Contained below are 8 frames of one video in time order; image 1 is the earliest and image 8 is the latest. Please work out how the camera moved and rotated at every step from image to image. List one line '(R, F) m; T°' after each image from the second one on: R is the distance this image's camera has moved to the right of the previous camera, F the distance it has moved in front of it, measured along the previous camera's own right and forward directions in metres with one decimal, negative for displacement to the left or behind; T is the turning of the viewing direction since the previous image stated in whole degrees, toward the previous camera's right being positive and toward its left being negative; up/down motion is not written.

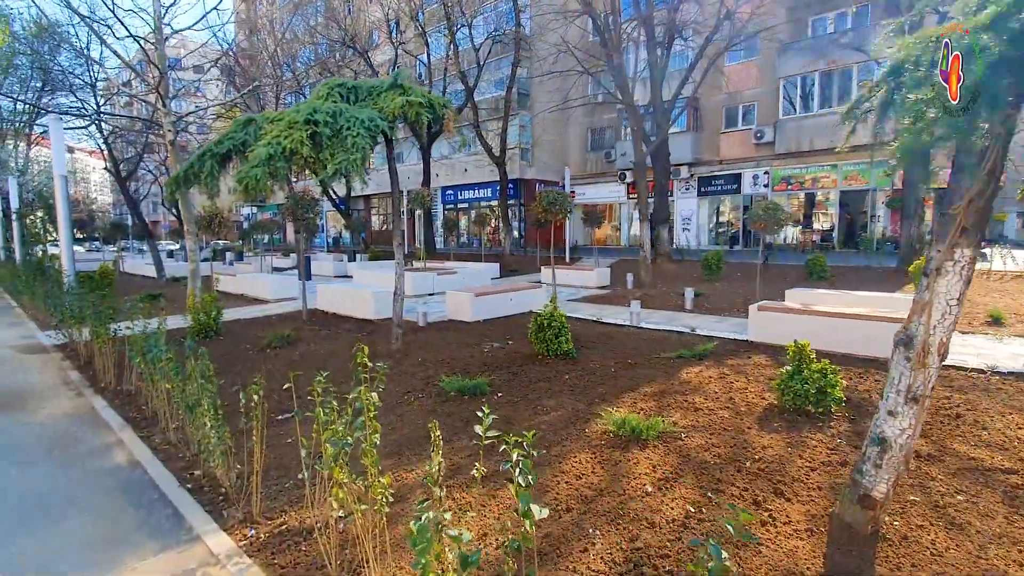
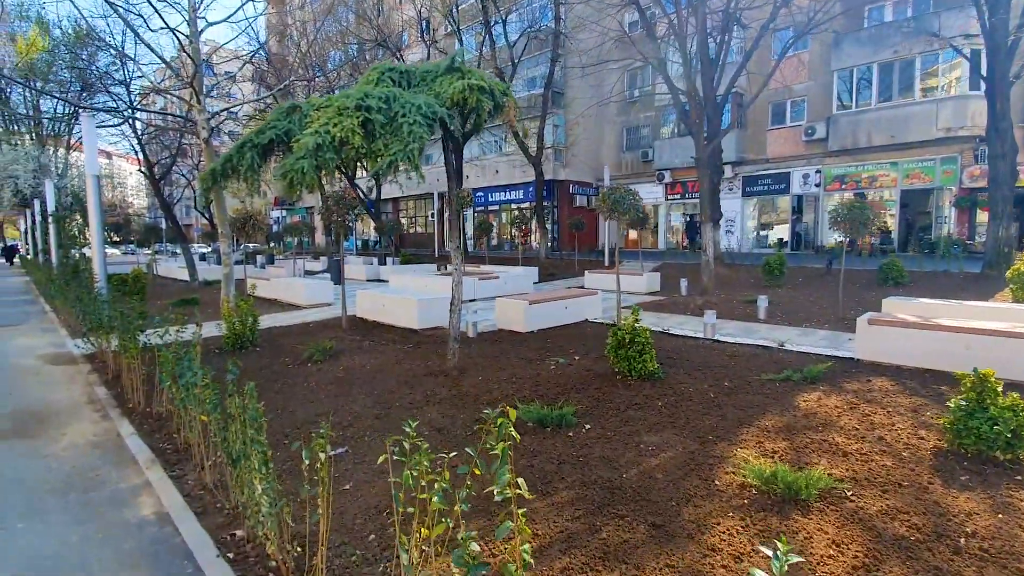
(-0.6, +0.8) m; -2°
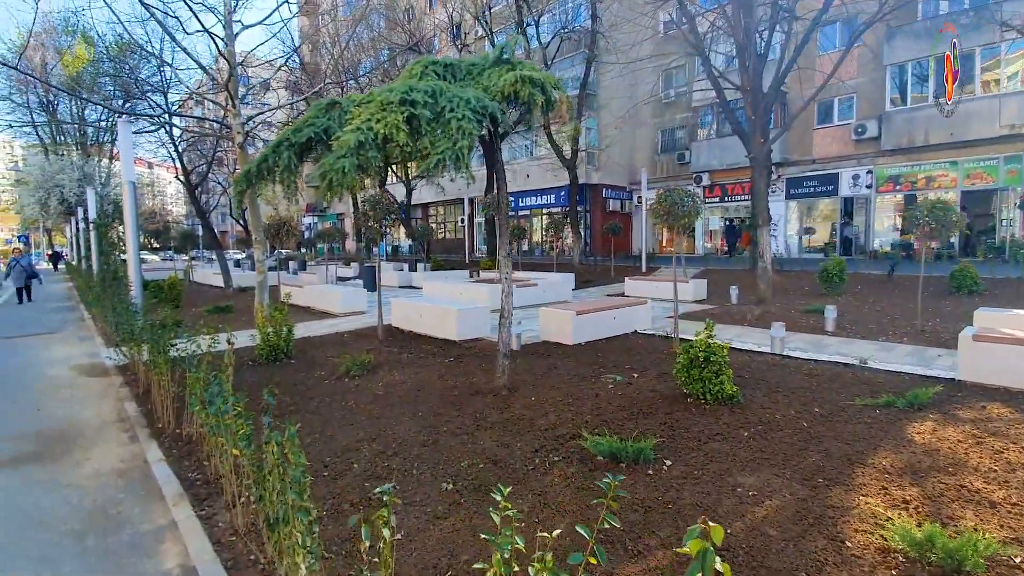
(-0.3, +0.5) m; -3°
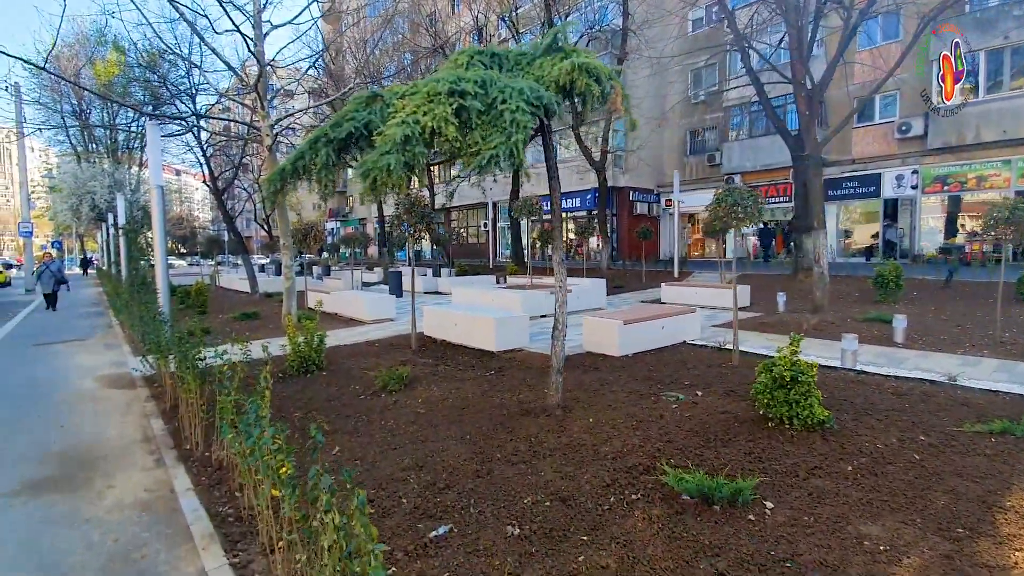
(-0.4, +0.5) m; -2°
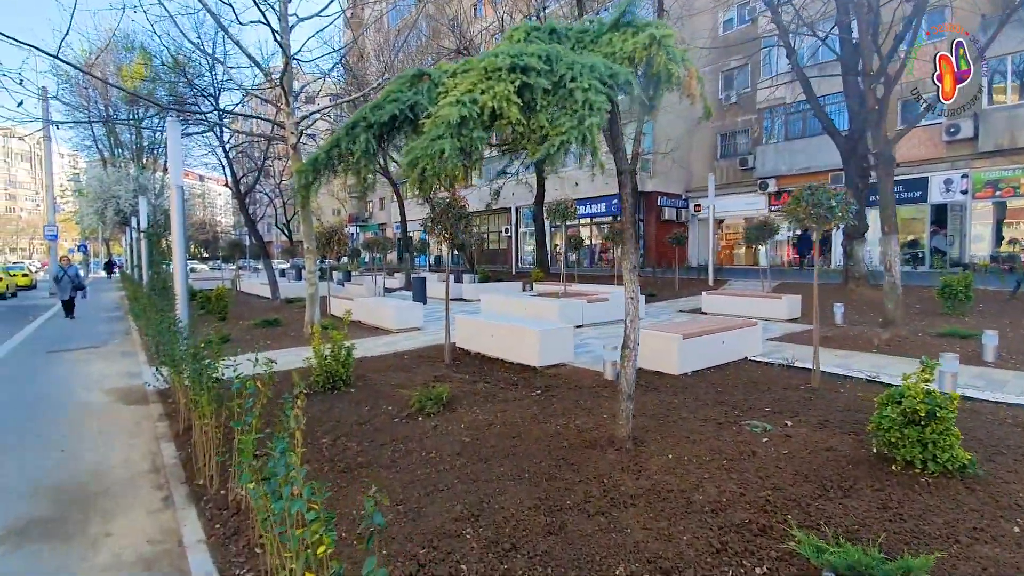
(-0.4, +0.7) m; -2°
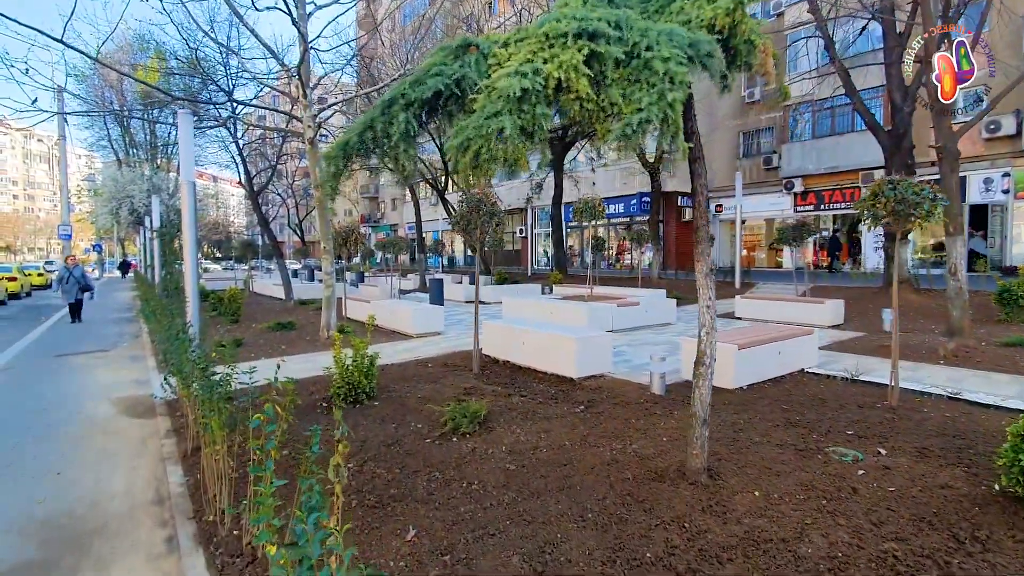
(-0.3, +0.6) m; -1°
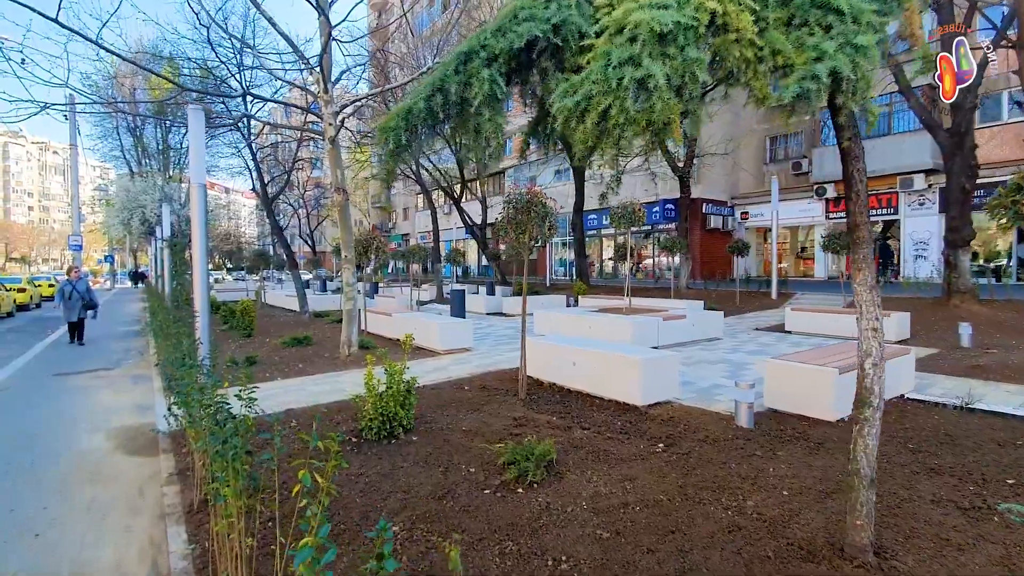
(-0.5, +0.9) m; -1°
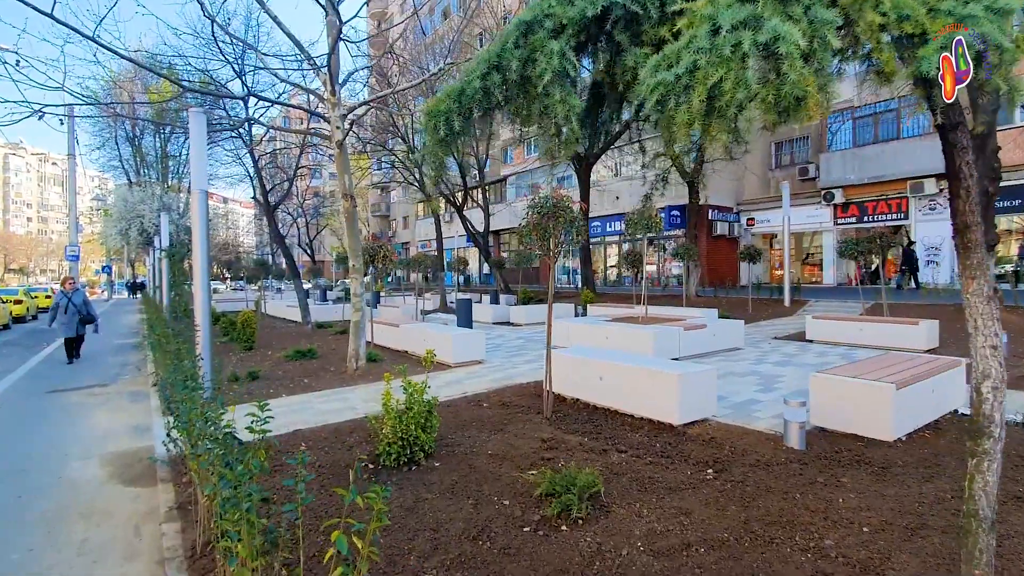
(-0.3, +0.4) m; 0°
